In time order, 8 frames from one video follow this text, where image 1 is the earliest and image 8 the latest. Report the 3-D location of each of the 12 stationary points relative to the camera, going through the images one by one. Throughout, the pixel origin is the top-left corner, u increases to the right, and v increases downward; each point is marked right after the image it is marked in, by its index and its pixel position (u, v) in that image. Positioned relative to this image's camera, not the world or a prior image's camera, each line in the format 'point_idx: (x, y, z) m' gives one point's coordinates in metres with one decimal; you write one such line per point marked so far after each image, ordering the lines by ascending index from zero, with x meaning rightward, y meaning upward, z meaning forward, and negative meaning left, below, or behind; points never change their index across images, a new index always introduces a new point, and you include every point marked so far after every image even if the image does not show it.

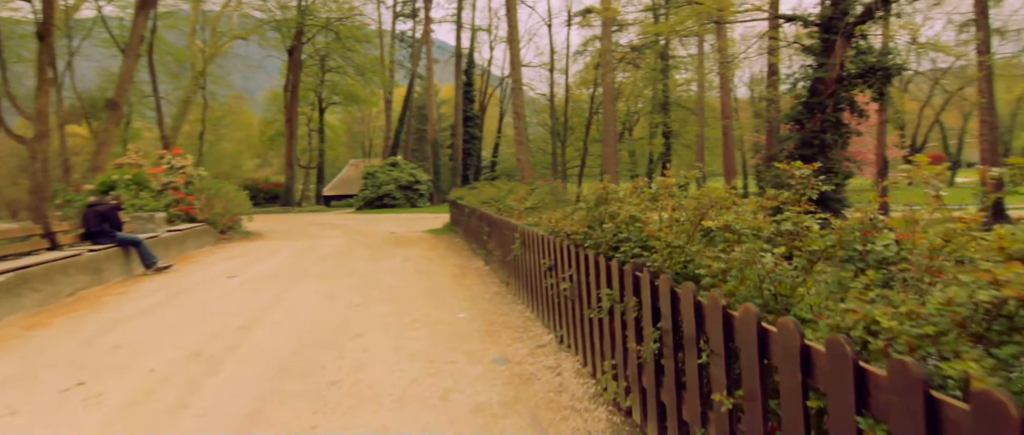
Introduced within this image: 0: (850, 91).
0: (+6.6, +2.5, +12.8) m
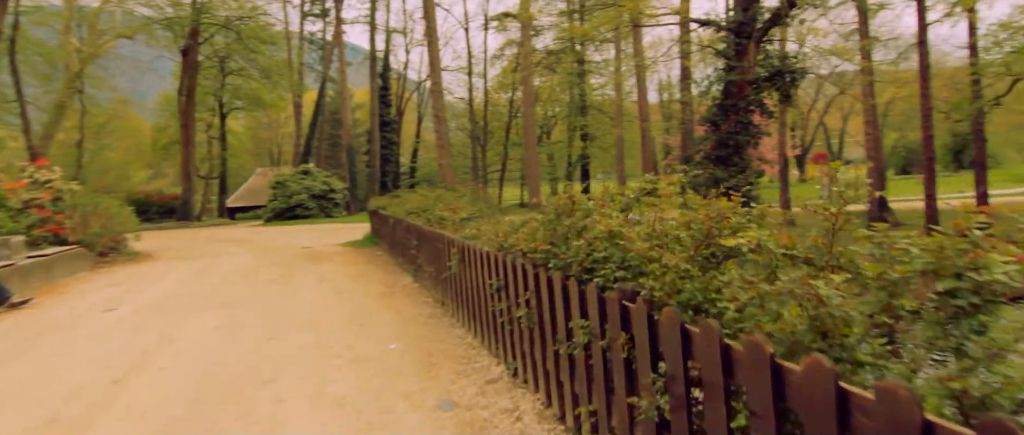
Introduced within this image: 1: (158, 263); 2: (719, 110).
0: (+5.0, +2.5, +12.9) m
1: (-6.3, -0.8, +11.1) m
2: (+4.3, +2.3, +13.1) m
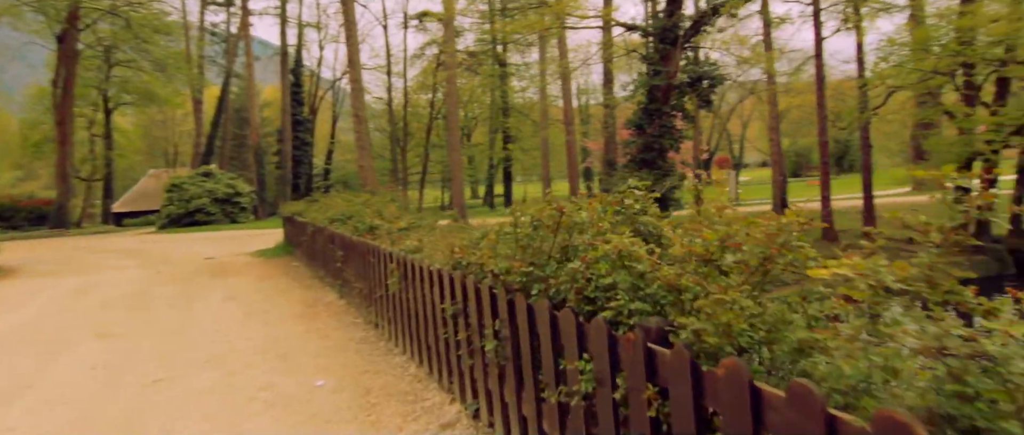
0: (+3.5, +2.4, +12.9) m
1: (-7.4, -1.0, +9.6) m
2: (+2.8, +2.2, +13.0) m
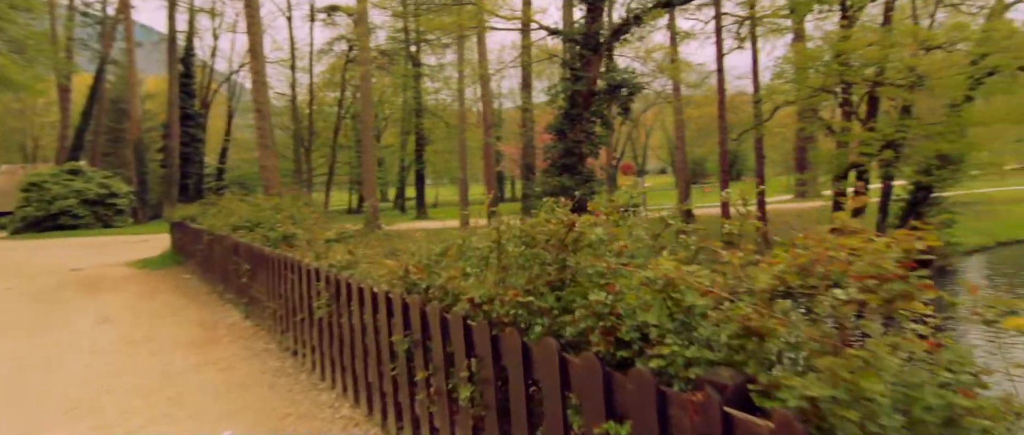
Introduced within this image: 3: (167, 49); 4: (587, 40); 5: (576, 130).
0: (+1.8, +2.3, +12.8) m
1: (-8.5, -1.0, +7.7) m
2: (+1.1, +2.0, +12.8) m
3: (-11.1, +5.4, +19.8) m
4: (+1.5, +3.5, +12.3) m
5: (+1.3, +1.8, +12.7) m
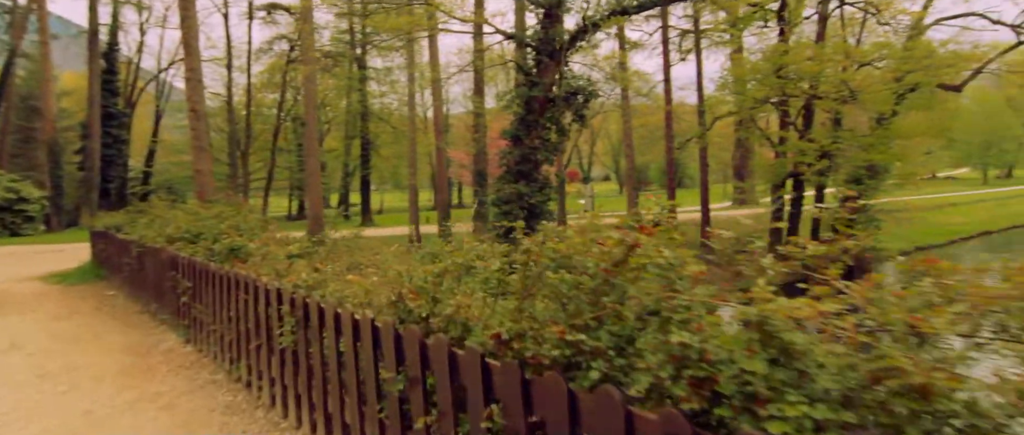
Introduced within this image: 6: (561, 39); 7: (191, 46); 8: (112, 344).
0: (+0.9, +2.1, +12.5) m
1: (-8.8, -1.1, +6.5) m
2: (+0.2, +1.9, +12.4) m
3: (-12.6, +5.2, +18.4) m
4: (+0.6, +3.3, +12.1) m
5: (+0.4, +1.6, +12.4) m
6: (+0.9, +3.5, +12.0) m
7: (-6.5, +3.5, +12.4) m
8: (-3.3, -1.0, +5.2) m
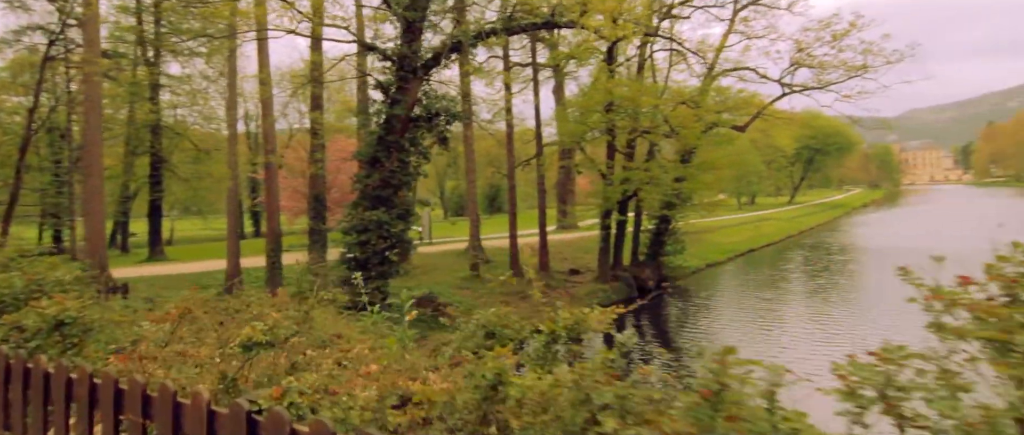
0: (-1.7, +1.5, +11.3) m
1: (-9.0, -1.4, +2.3) m
2: (-2.4, +1.3, +11.0) m
3: (-16.4, +4.3, +12.6) m
4: (-1.9, +2.8, +10.8) m
5: (-2.1, +1.1, +11.0) m
6: (-1.5, +2.9, +10.9) m
7: (-8.7, +2.9, +8.9) m
8: (-3.3, -1.3, +2.8) m
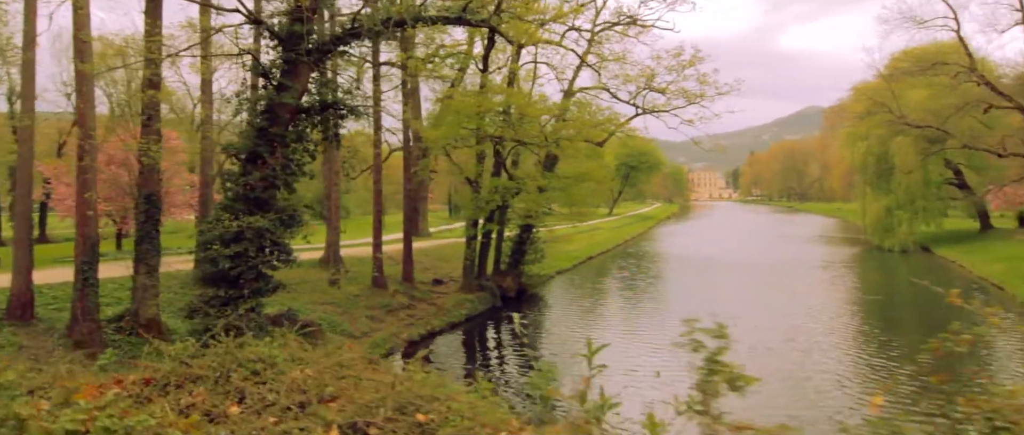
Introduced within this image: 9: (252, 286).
0: (-3.2, +1.4, +9.6) m
1: (-7.4, -1.3, -1.2) m
2: (-3.7, +1.2, +9.1) m
3: (-17.5, +4.5, +6.3) m
4: (-3.2, +2.7, +9.1) m
5: (-3.5, +1.0, +9.2) m
6: (-2.9, +2.8, +9.3) m
7: (-9.1, +2.9, +5.2) m
8: (-2.1, -1.3, +1.0) m
9: (-3.9, -1.0, +9.3) m
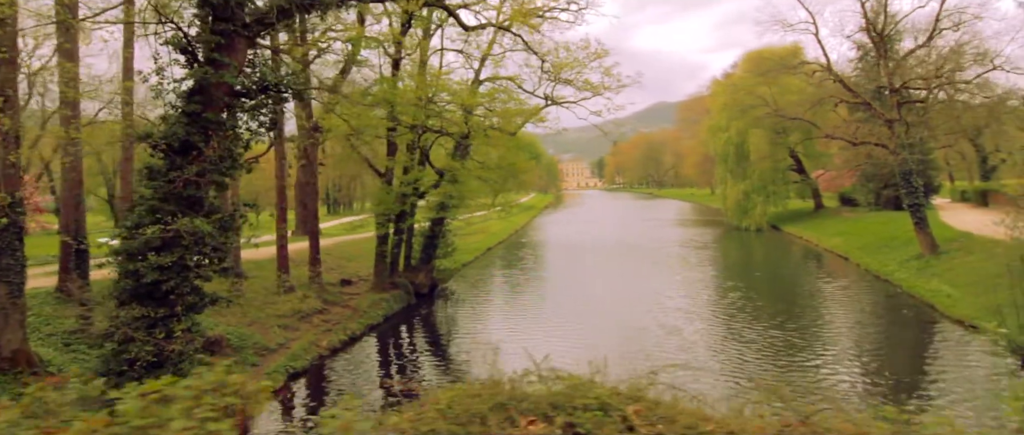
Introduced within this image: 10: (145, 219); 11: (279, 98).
0: (-3.6, +1.4, +8.2) m
1: (-5.0, -1.6, -3.2) m
2: (-4.0, +1.2, +7.6) m
3: (-16.8, +4.0, +1.6) m
4: (-3.5, +2.7, +7.7) m
5: (-3.8, +0.9, +7.8) m
6: (-3.3, +2.8, +8.0) m
7: (-8.3, +2.7, +2.5) m
8: (-0.5, -1.4, +0.2) m
9: (-4.1, -1.0, +7.8) m
10: (-4.3, 0.0, +7.5) m
11: (-3.4, +1.8, +8.7) m
